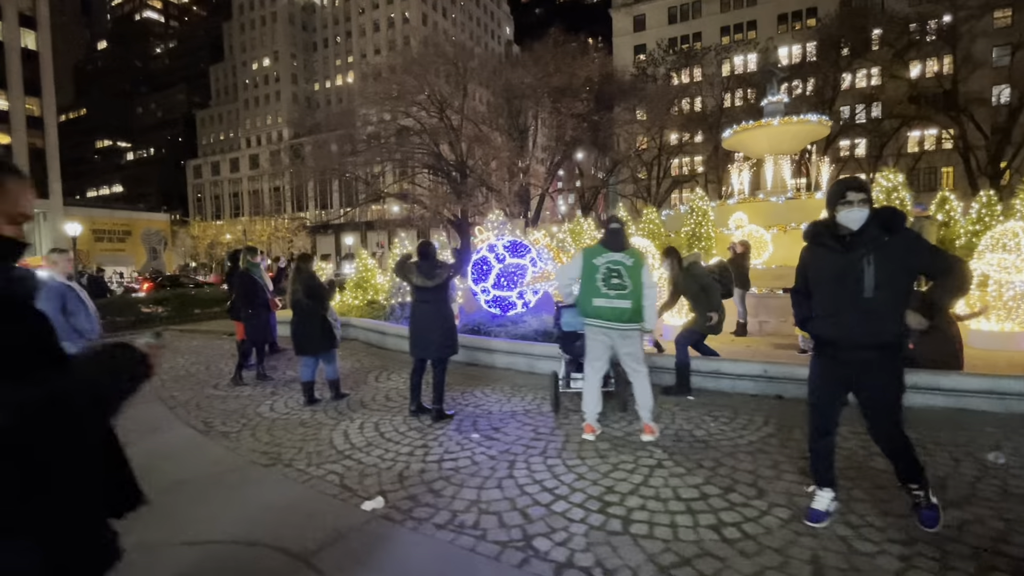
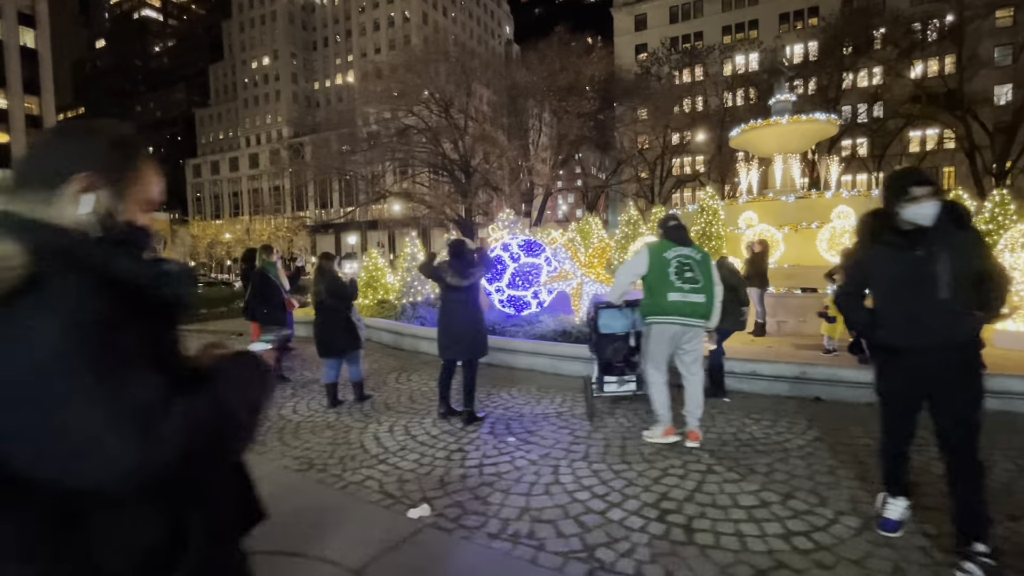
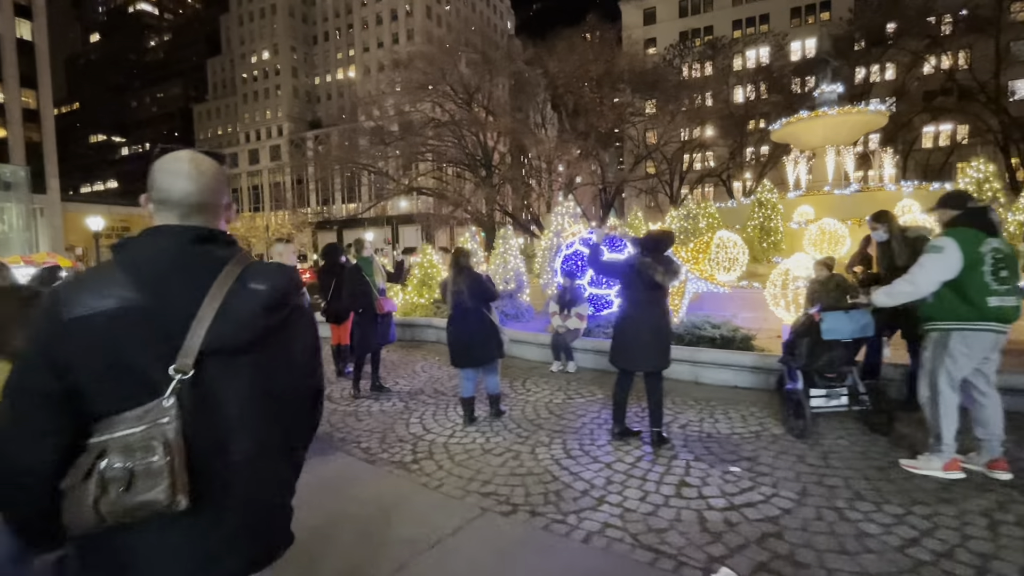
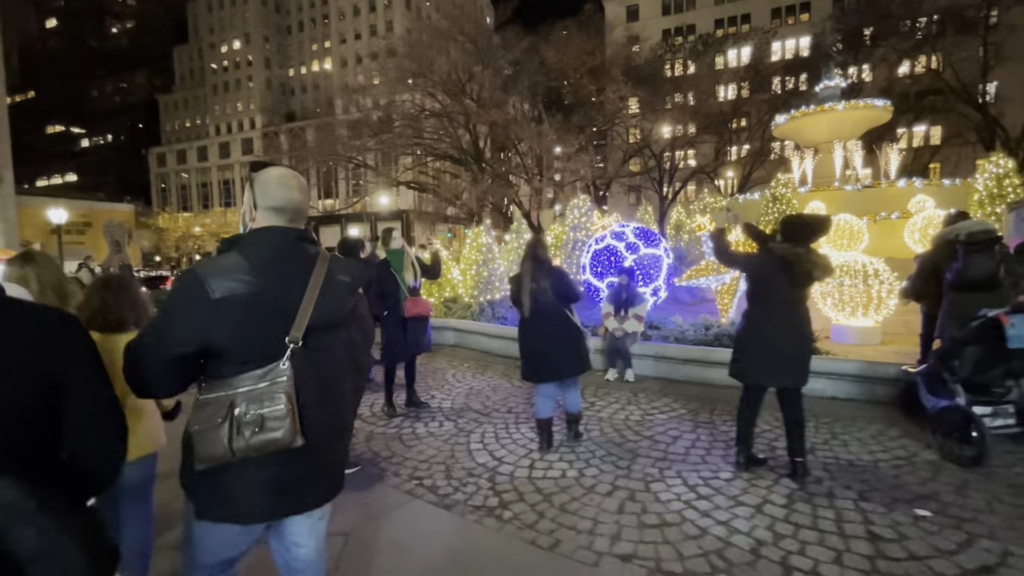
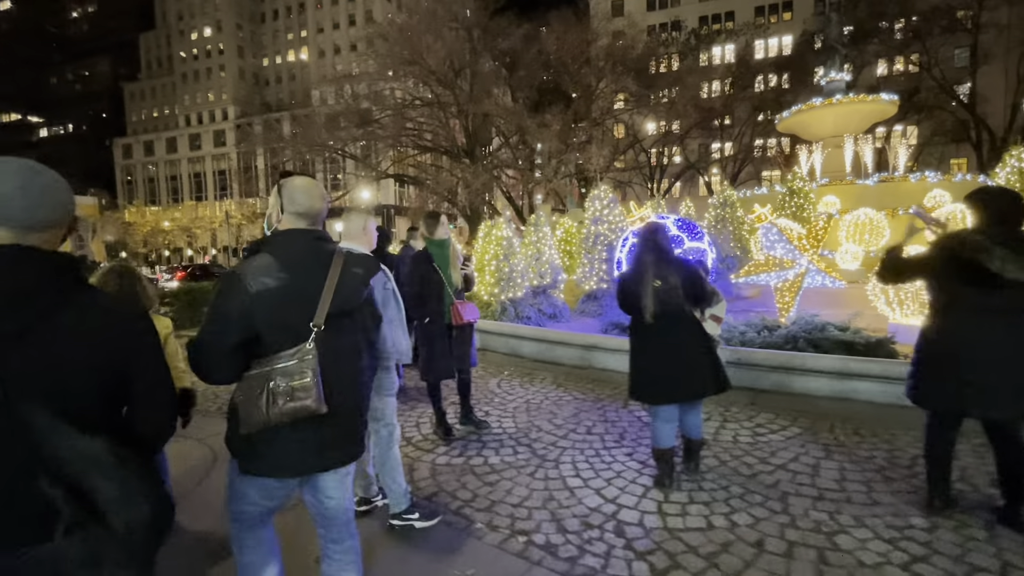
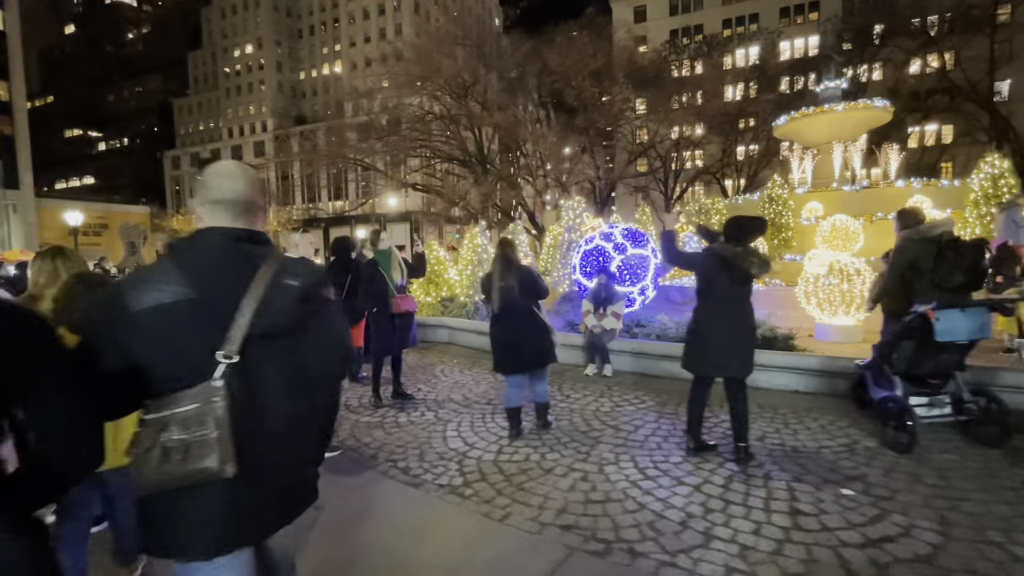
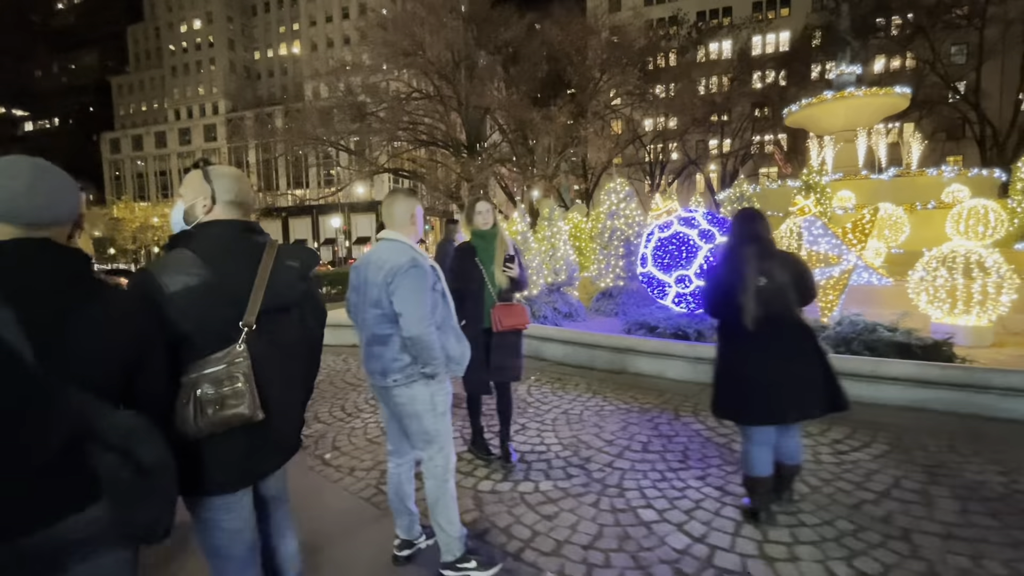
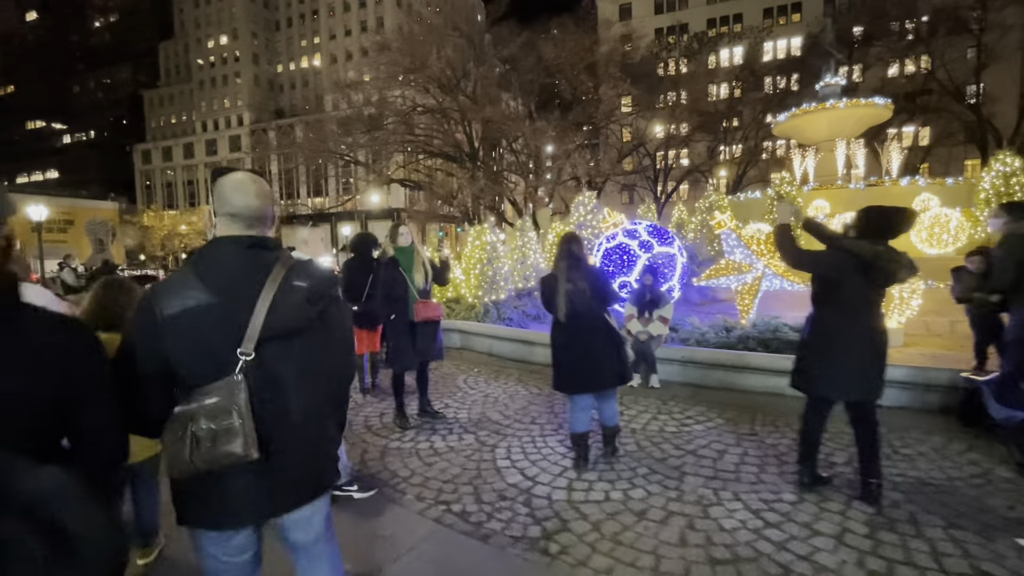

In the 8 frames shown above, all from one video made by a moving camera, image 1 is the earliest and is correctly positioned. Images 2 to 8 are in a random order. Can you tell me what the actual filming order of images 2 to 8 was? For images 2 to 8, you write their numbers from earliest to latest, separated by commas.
2, 3, 6, 4, 8, 5, 7
